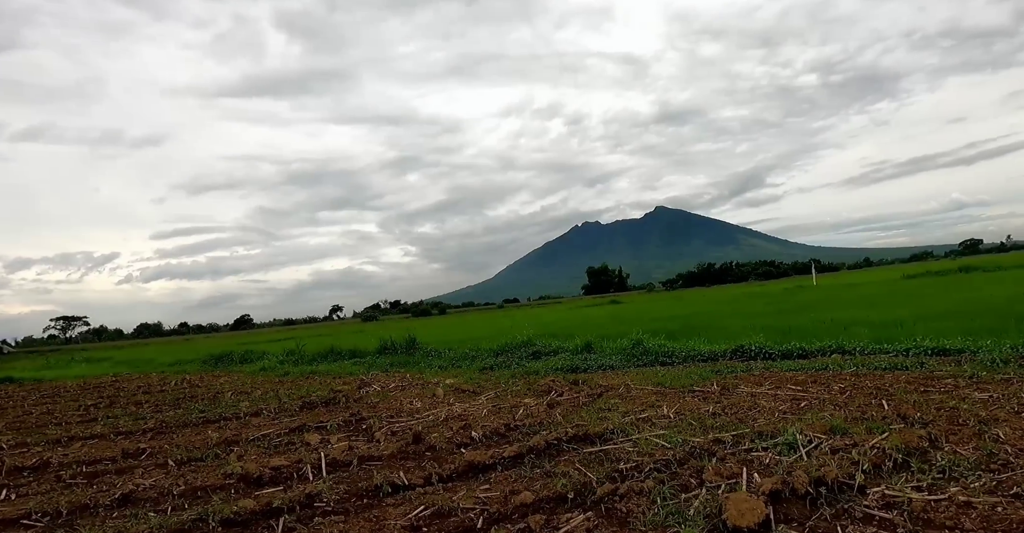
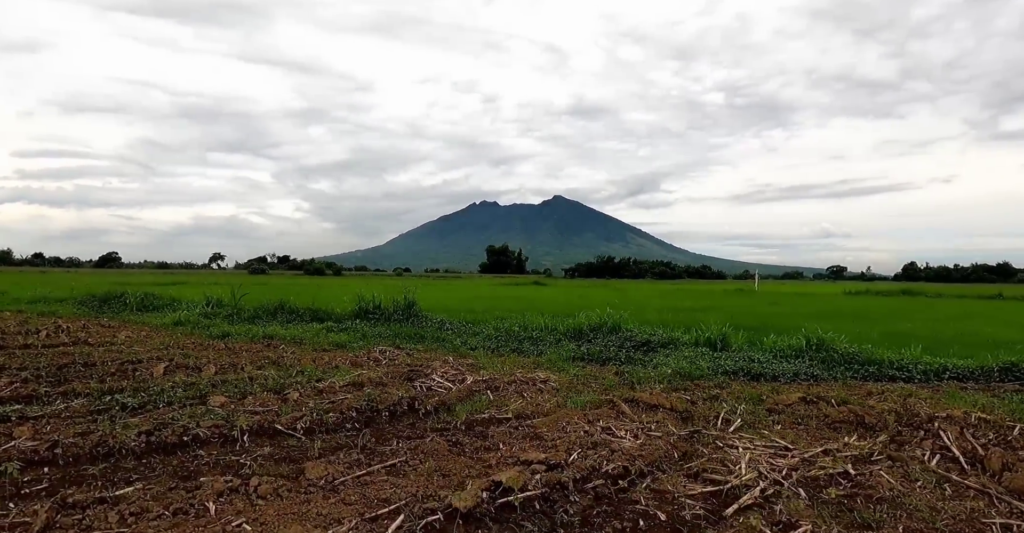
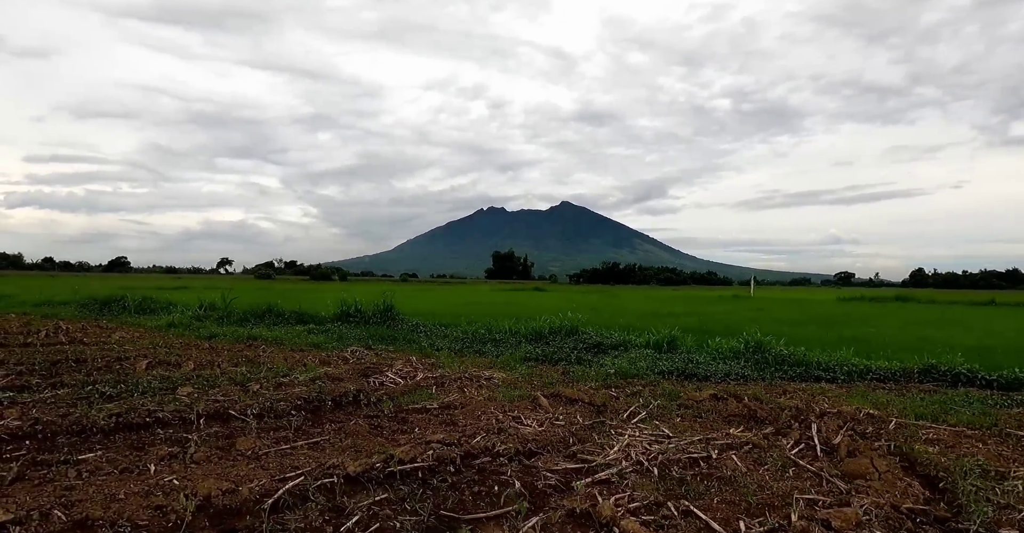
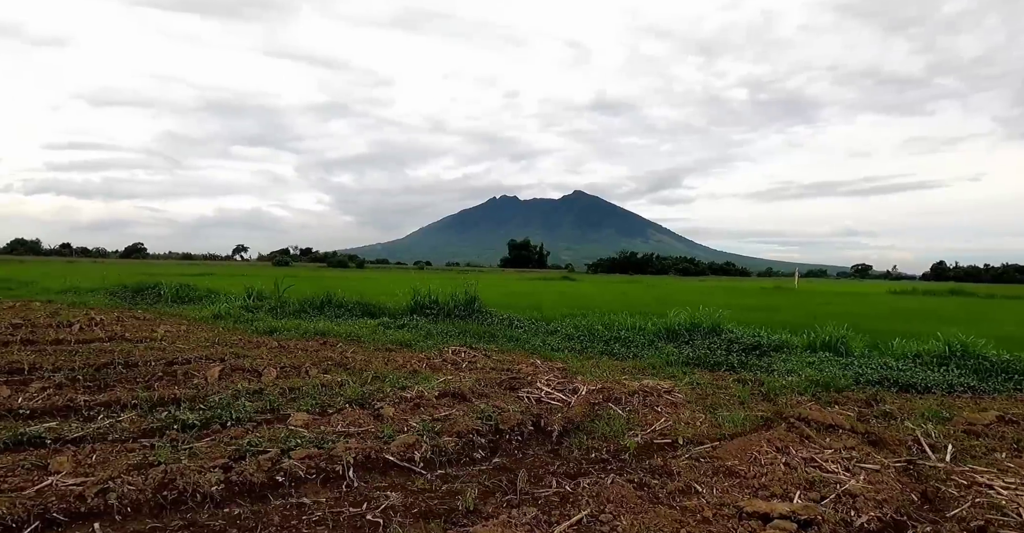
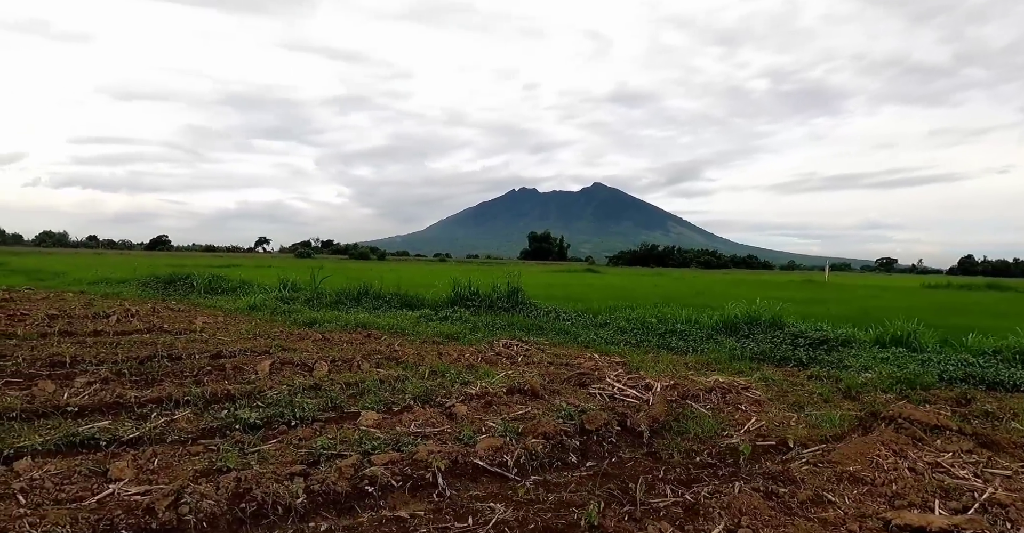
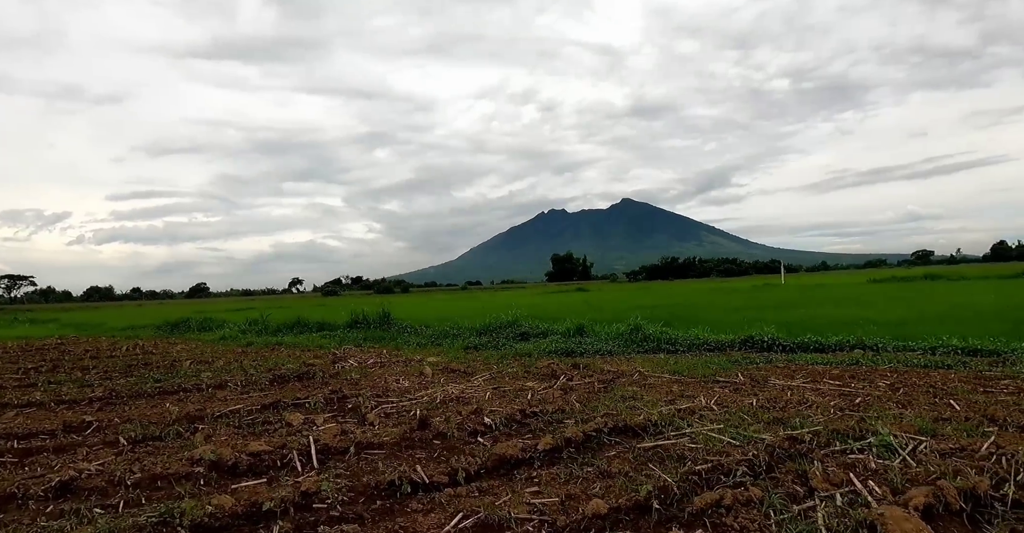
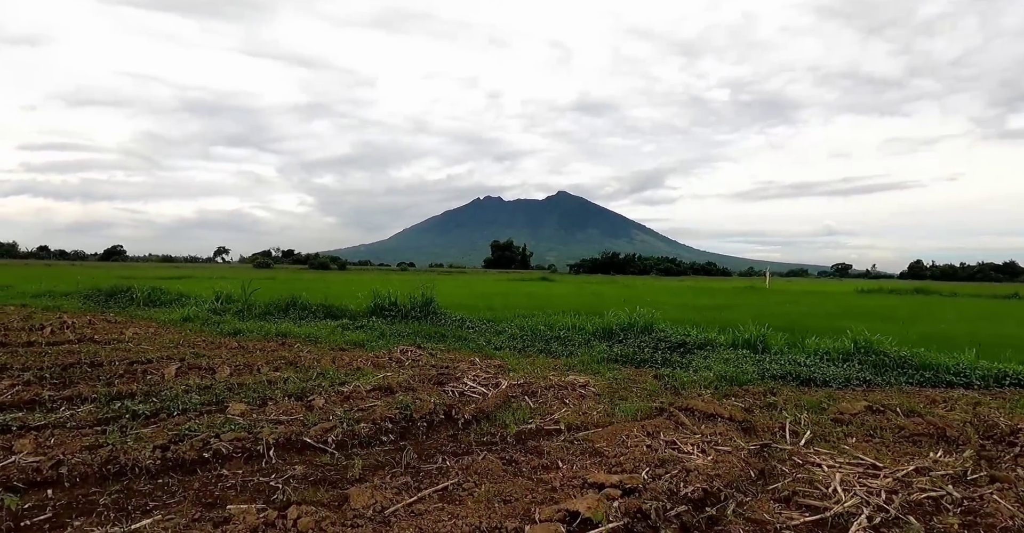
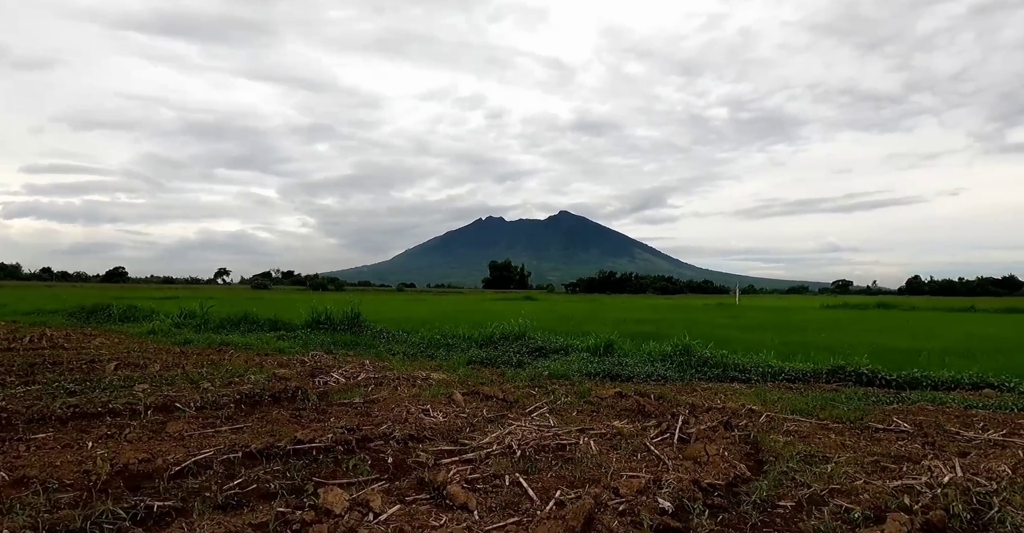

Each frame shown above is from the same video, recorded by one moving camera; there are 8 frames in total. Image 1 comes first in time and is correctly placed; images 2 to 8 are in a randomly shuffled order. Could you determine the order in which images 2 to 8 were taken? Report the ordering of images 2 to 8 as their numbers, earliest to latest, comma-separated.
6, 8, 3, 2, 7, 4, 5
